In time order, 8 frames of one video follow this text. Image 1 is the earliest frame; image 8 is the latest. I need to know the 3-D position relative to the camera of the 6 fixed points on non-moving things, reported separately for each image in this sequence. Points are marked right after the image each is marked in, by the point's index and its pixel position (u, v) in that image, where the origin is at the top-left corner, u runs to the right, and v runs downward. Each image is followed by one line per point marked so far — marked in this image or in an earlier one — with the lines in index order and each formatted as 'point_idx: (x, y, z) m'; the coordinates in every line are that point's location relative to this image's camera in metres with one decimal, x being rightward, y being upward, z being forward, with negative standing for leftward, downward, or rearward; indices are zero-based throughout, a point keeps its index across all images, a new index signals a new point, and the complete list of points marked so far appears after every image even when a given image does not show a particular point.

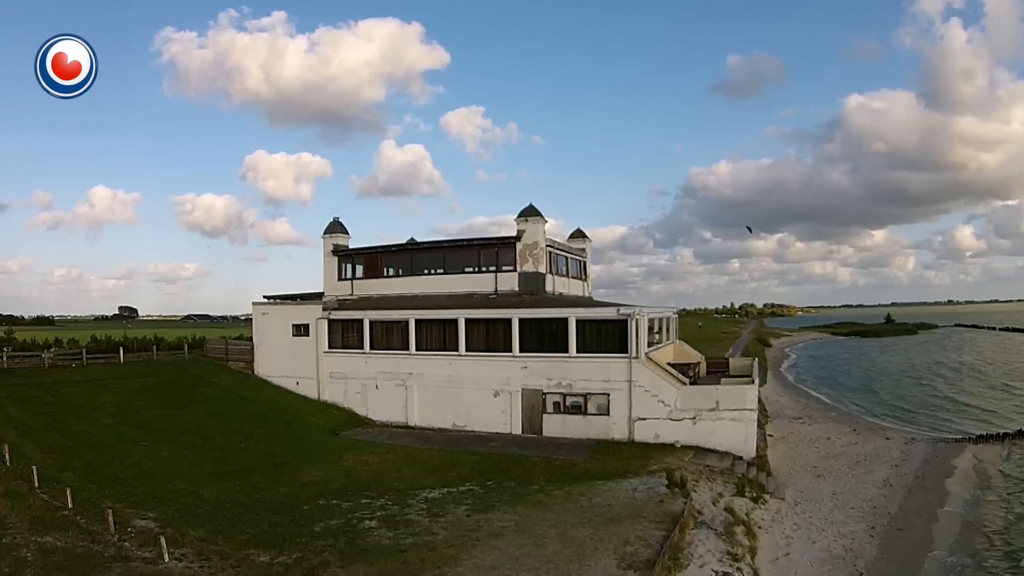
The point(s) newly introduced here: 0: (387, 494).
0: (-3.2, -5.2, +15.8) m
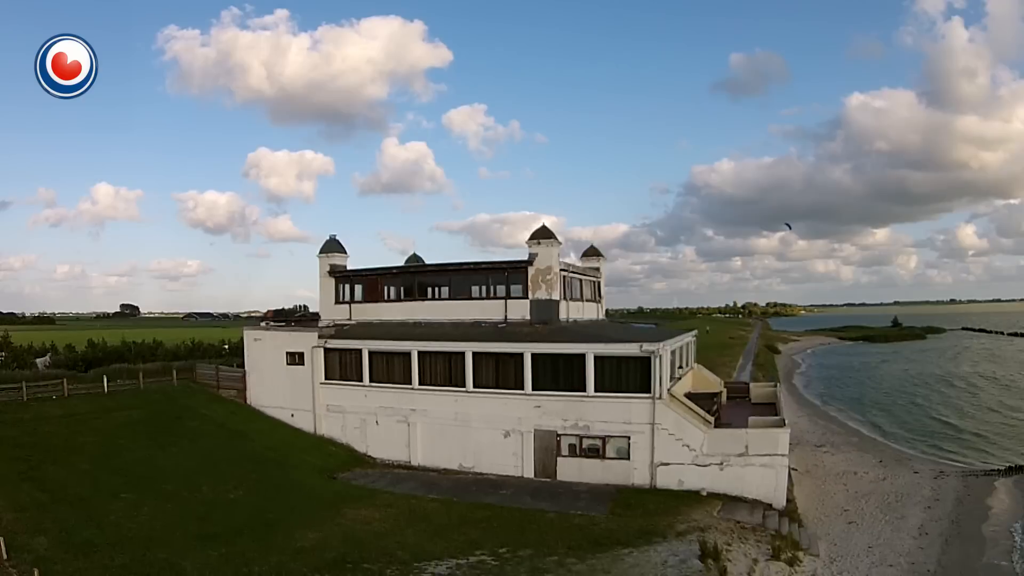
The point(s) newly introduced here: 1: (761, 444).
0: (-2.8, -6.3, +14.2) m
1: (+7.9, -5.0, +19.8) m
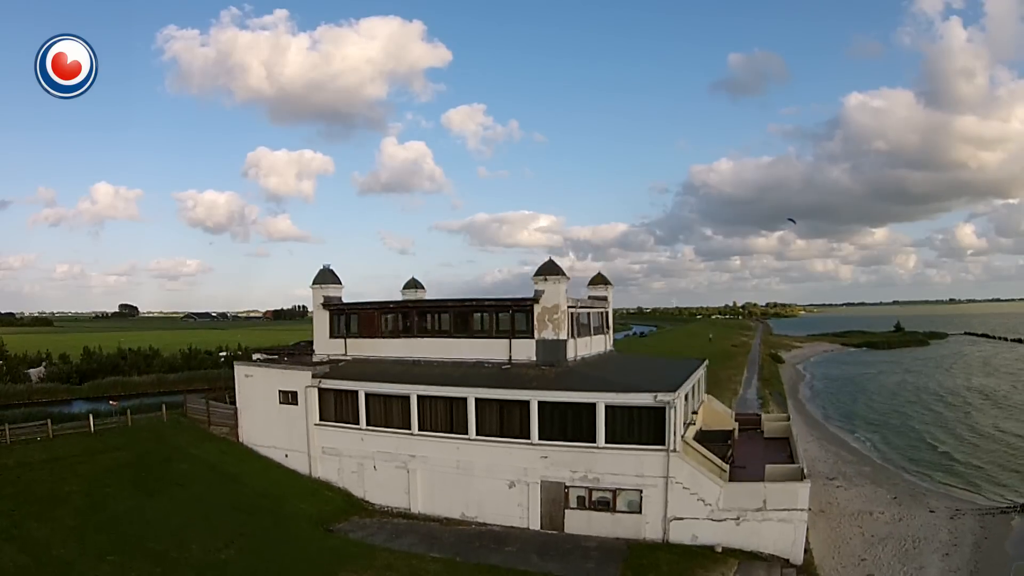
0: (-2.6, -7.7, +13.1) m
1: (+8.0, -6.3, +18.8) m
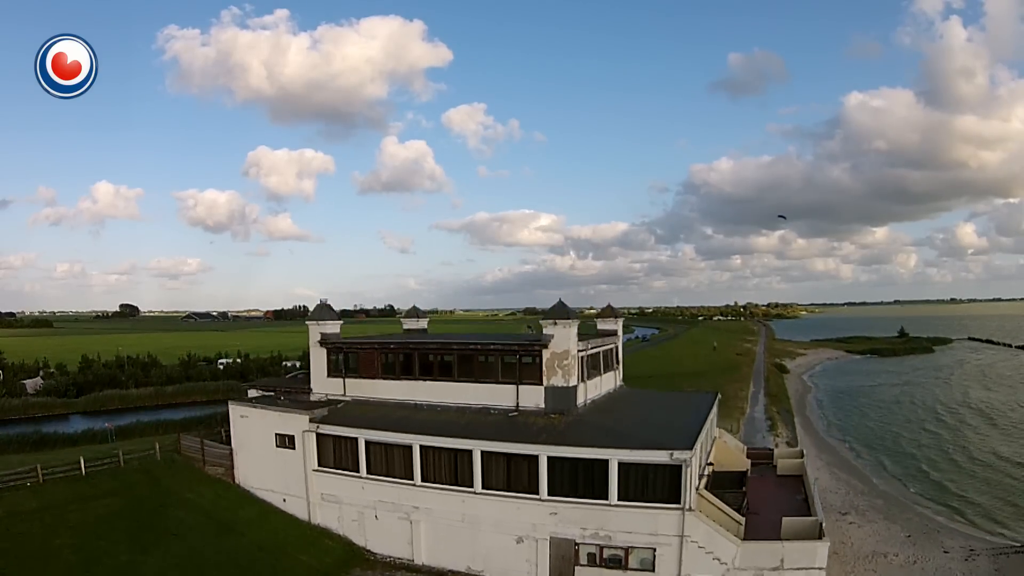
0: (-2.4, -9.1, +12.1) m
1: (+8.3, -7.8, +17.8) m
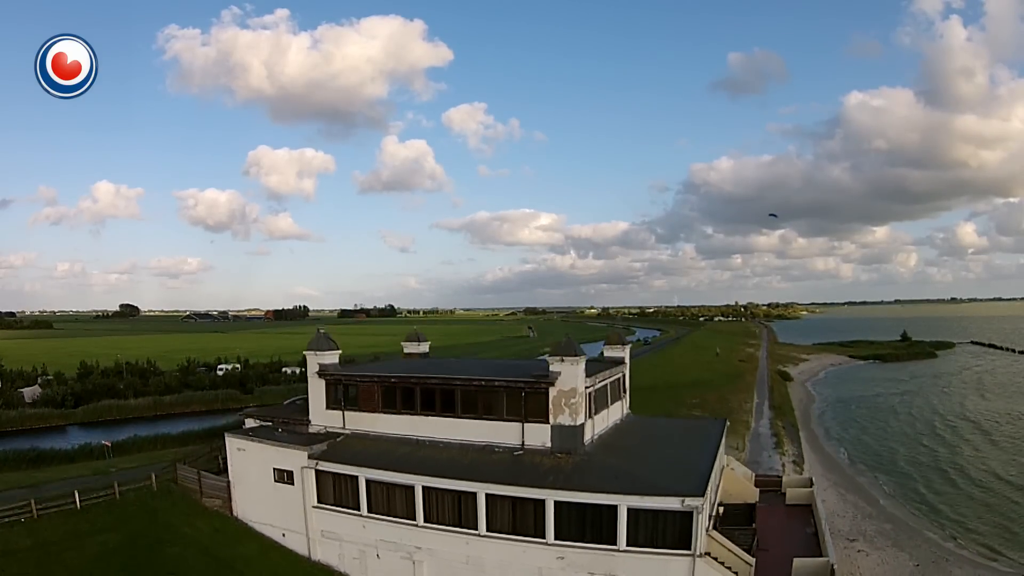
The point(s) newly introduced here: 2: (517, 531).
0: (-2.2, -10.3, +11.4) m
1: (+8.4, -8.9, +17.1) m
2: (+0.2, -7.3, +18.8) m
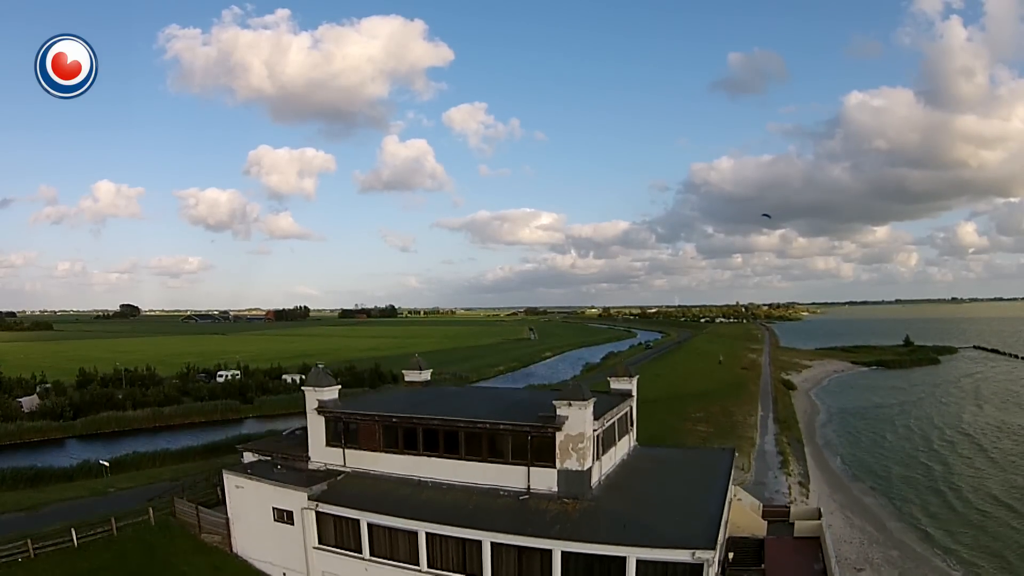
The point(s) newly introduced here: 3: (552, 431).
0: (-2.1, -11.5, +10.8) m
1: (+8.6, -10.2, +16.5) m
2: (+0.3, -8.6, +18.2) m
3: (+1.2, -4.4, +19.5) m
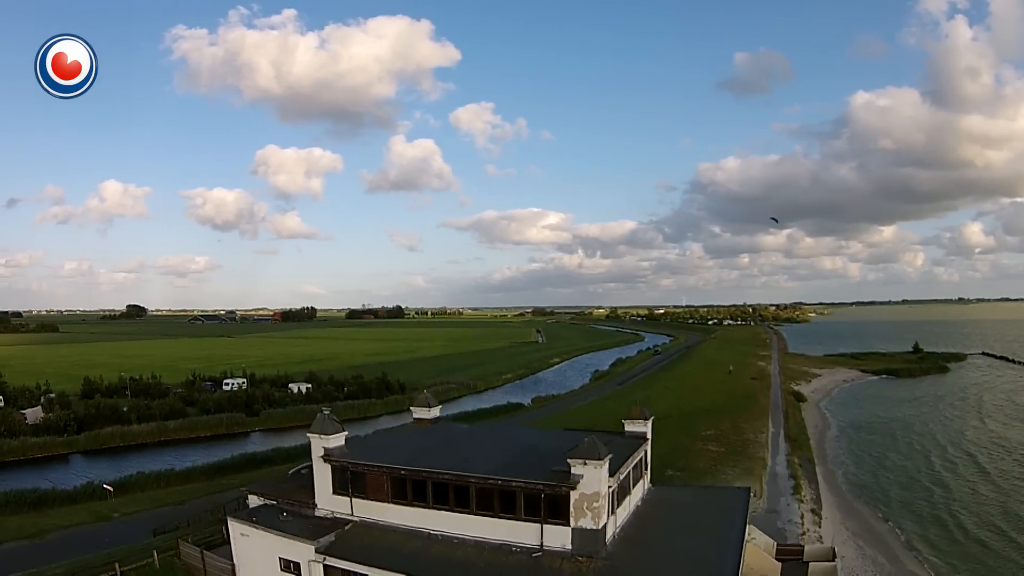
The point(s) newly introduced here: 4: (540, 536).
0: (-1.7, -13.1, +10.2) m
1: (+9.0, -11.8, +15.8) m
2: (+0.7, -10.2, +17.6) m
3: (+1.6, -6.0, +18.8) m
4: (+0.9, -7.7, +19.4) m
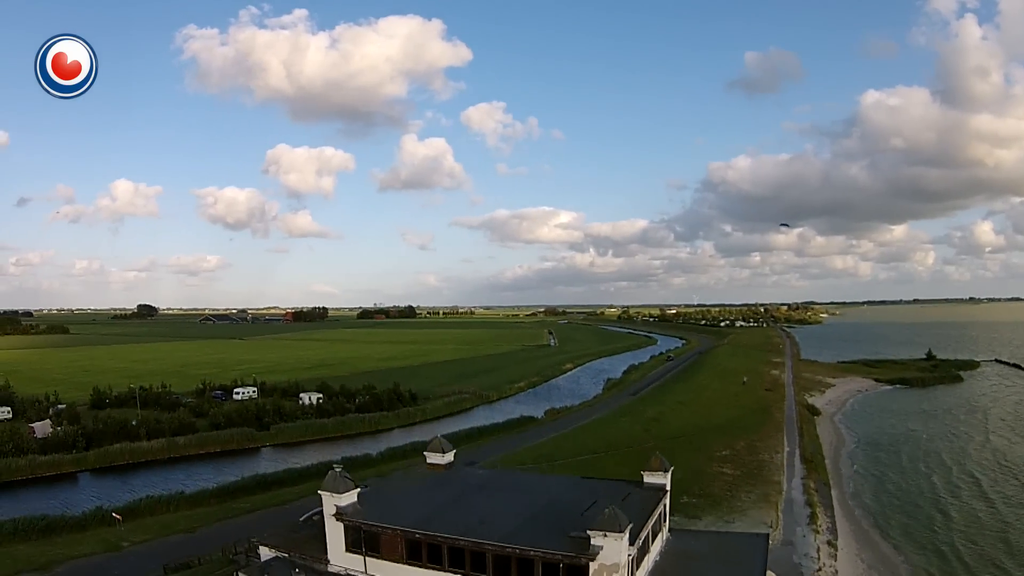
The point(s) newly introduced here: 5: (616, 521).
0: (-1.4, -15.0, +9.7) m
1: (+9.4, -13.7, +15.1) m
2: (+1.2, -12.1, +17.0) m
3: (+2.2, -7.9, +18.2) m
4: (+1.4, -9.6, +18.8) m
5: (+3.1, -6.7, +18.3) m
